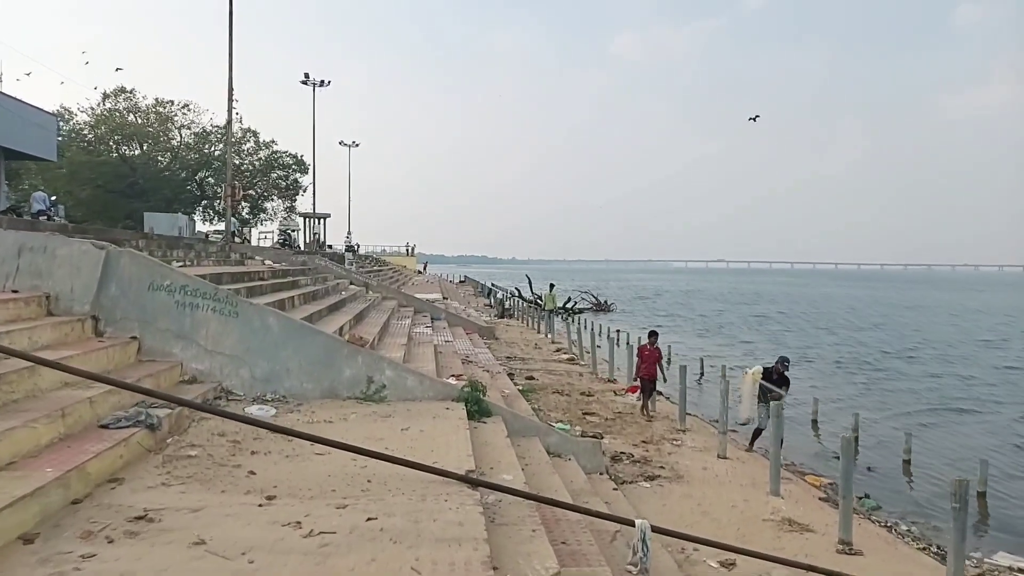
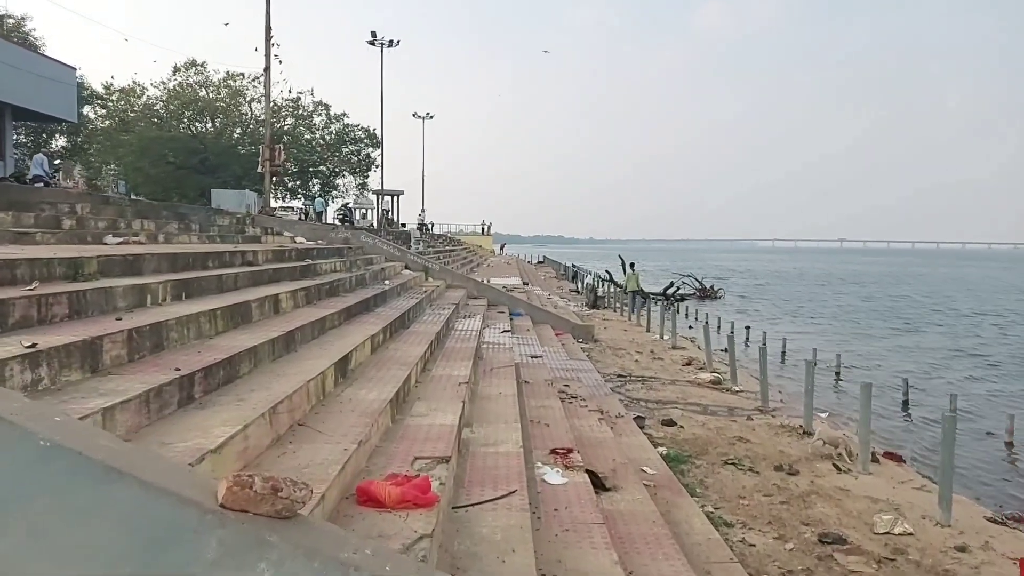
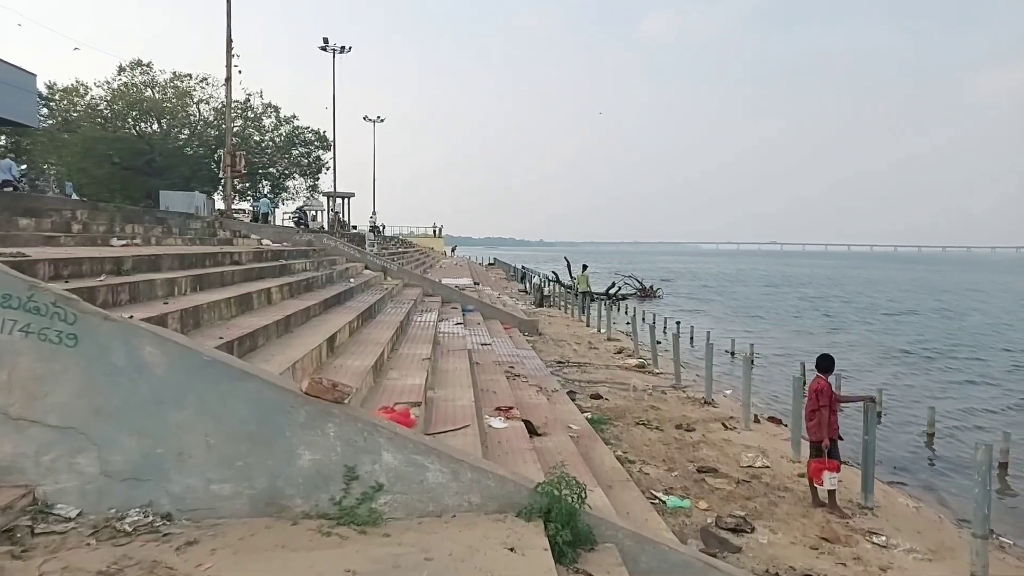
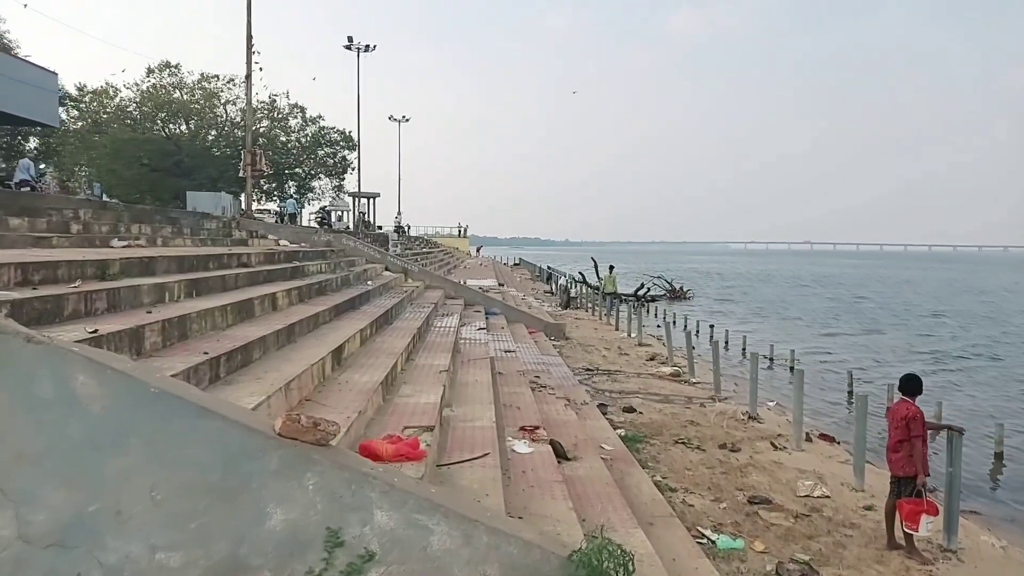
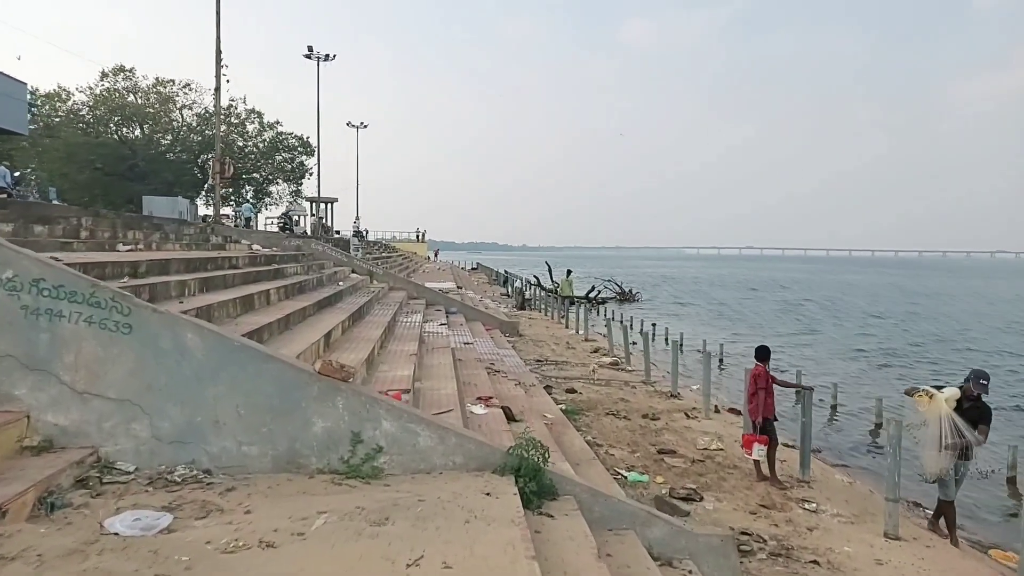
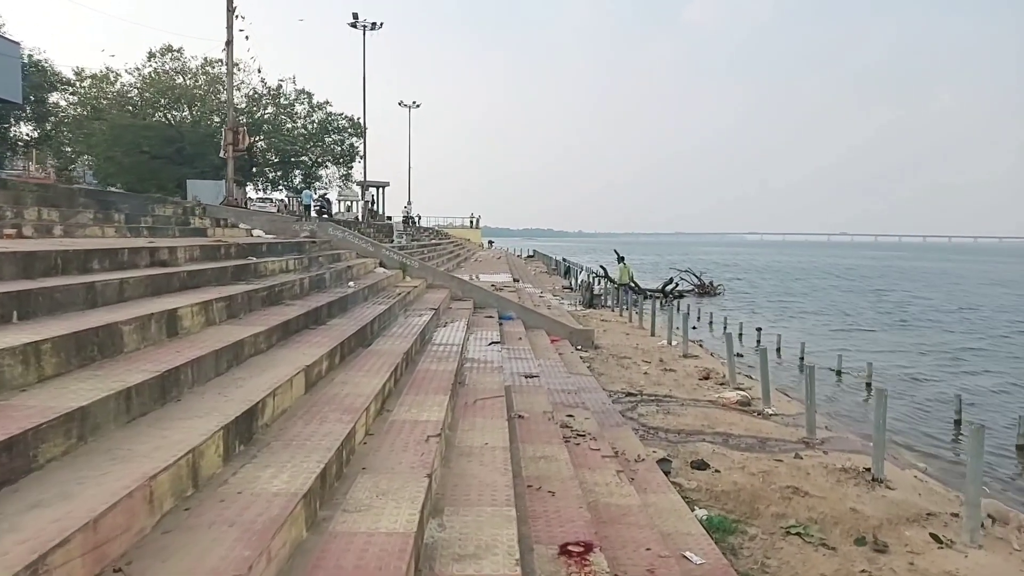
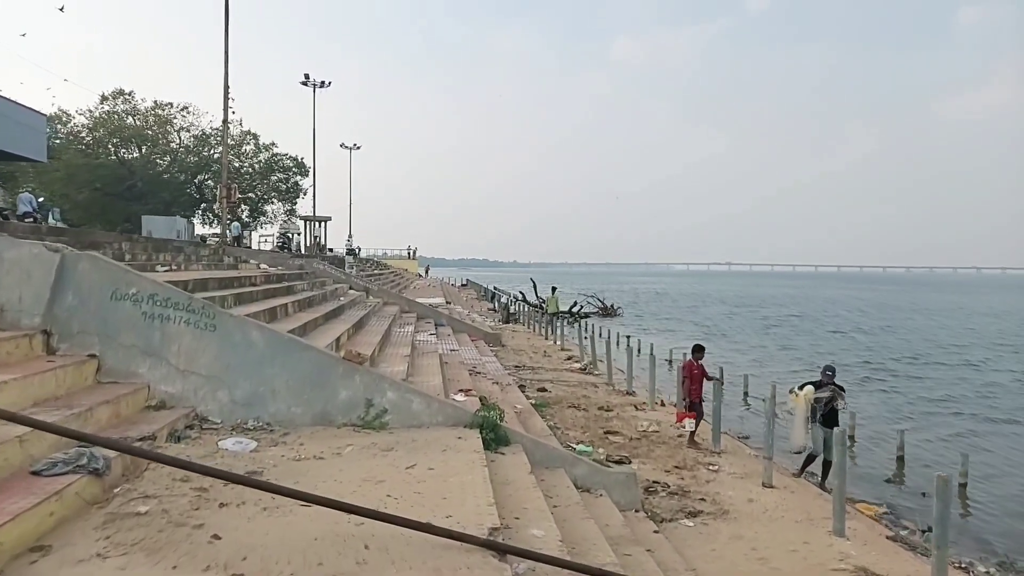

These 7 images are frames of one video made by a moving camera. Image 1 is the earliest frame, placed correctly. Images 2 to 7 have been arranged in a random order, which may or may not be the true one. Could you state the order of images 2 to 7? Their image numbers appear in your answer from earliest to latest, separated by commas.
7, 5, 3, 4, 2, 6
